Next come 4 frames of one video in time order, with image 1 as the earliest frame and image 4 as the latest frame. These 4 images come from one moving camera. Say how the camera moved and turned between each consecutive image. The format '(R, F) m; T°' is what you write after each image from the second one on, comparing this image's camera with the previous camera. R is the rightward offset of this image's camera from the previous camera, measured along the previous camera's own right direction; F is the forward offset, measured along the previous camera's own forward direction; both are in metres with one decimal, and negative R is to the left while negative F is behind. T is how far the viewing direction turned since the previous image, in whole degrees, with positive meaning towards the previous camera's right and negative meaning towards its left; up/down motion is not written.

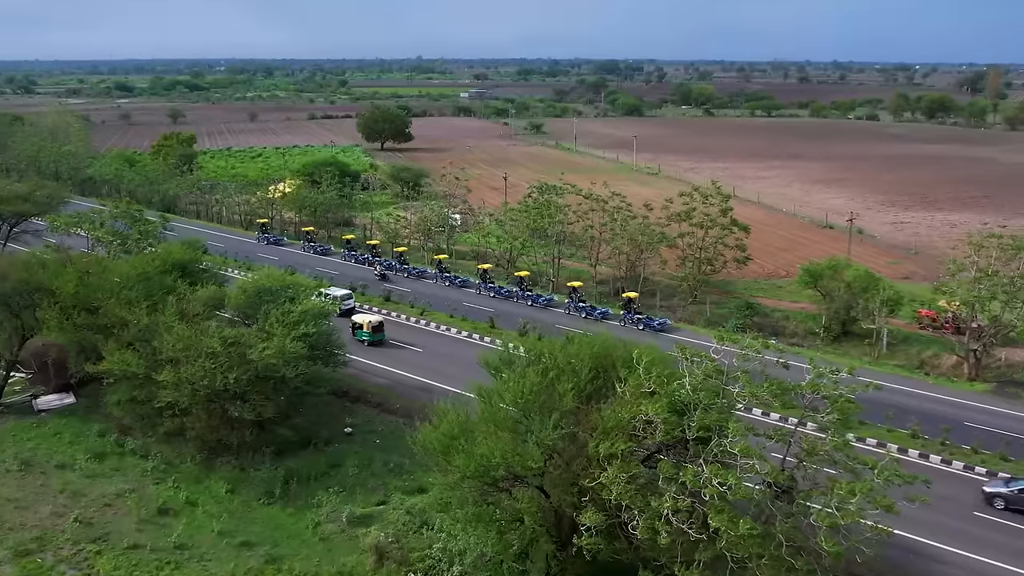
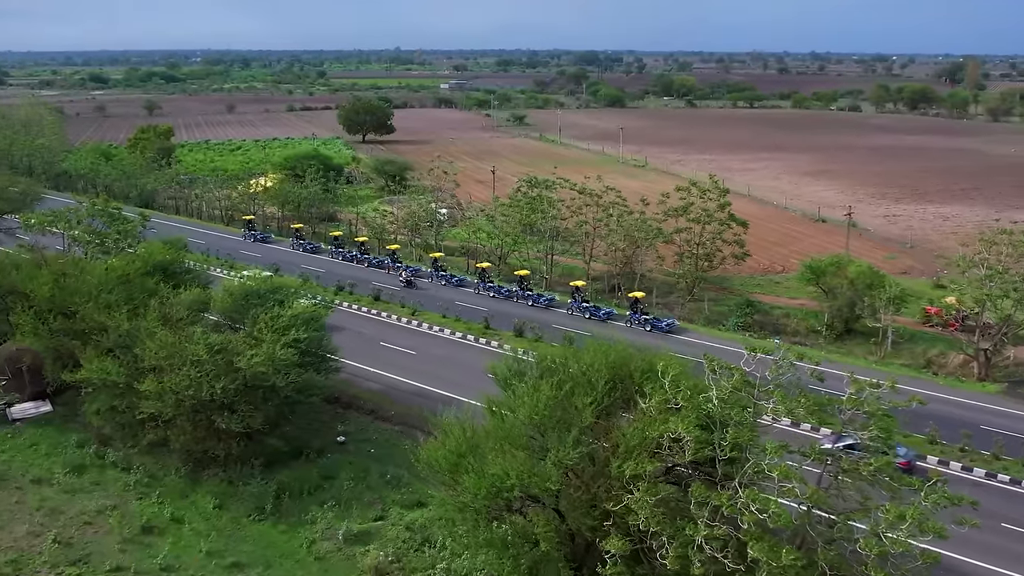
(-0.4, +0.9) m; +1°
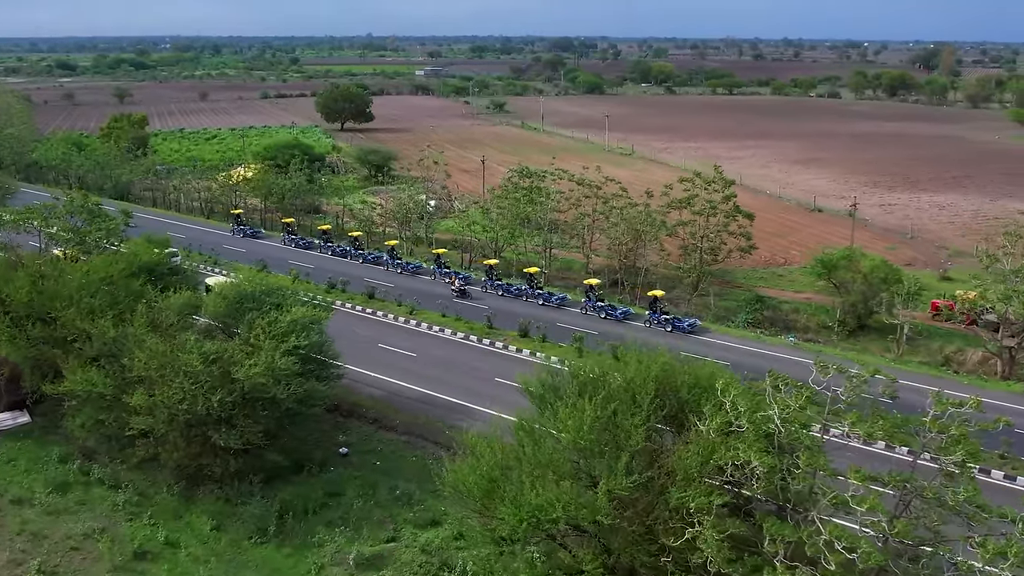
(-0.7, +1.2) m; +2°
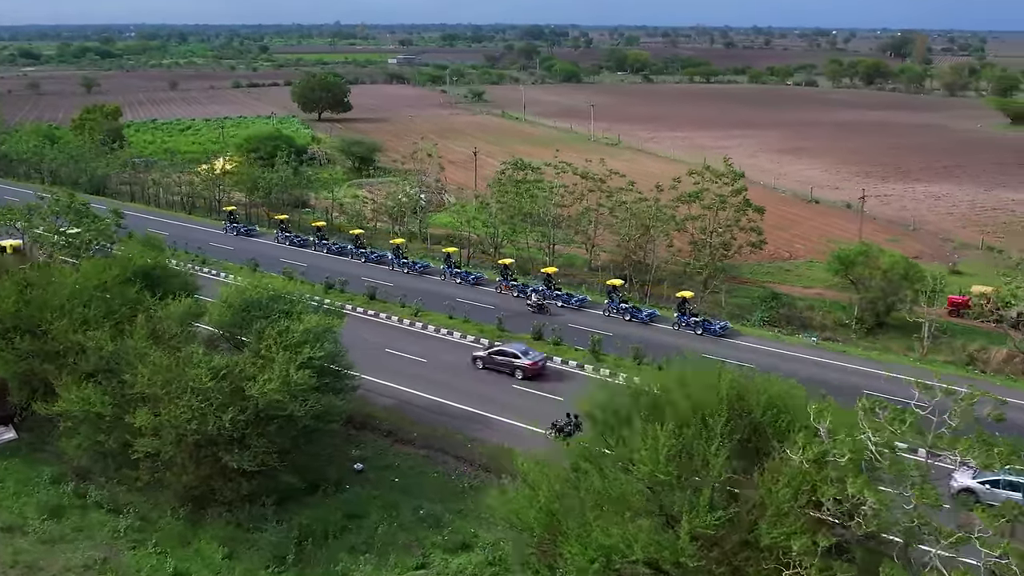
(-1.0, +1.1) m; +2°
